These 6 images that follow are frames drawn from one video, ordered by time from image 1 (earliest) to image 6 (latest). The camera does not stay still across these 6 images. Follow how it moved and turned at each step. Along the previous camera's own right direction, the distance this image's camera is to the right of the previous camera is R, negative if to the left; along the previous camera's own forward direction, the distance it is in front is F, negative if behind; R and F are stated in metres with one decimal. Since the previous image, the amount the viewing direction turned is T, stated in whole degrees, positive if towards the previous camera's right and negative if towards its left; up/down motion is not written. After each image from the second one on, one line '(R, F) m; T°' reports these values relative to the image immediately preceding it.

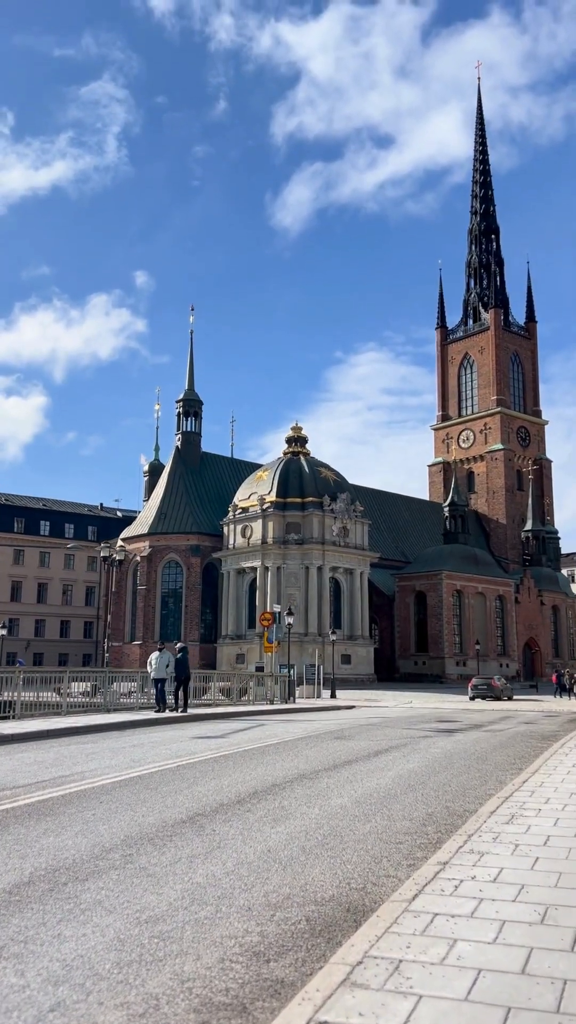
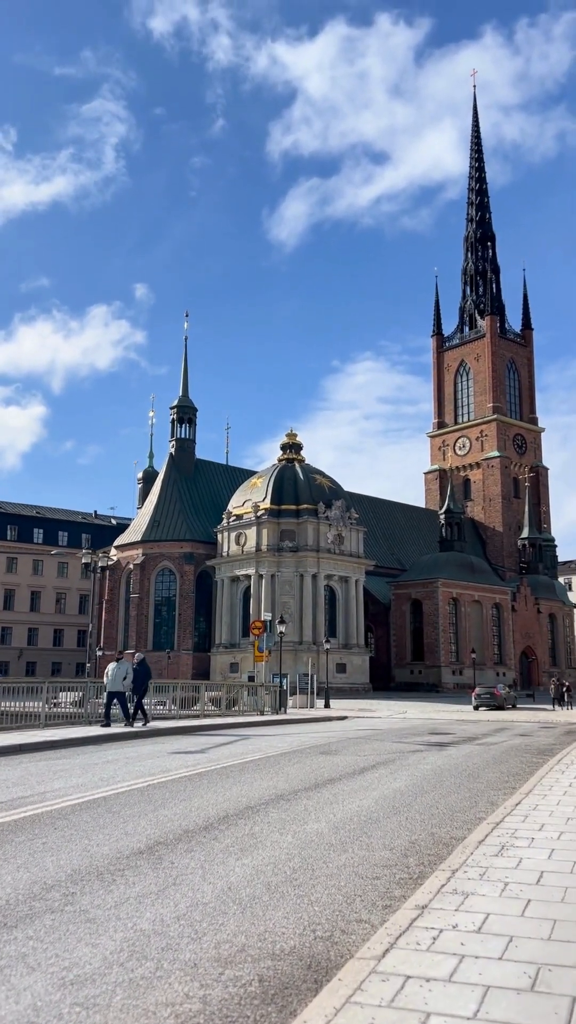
(+0.3, +0.7) m; 0°
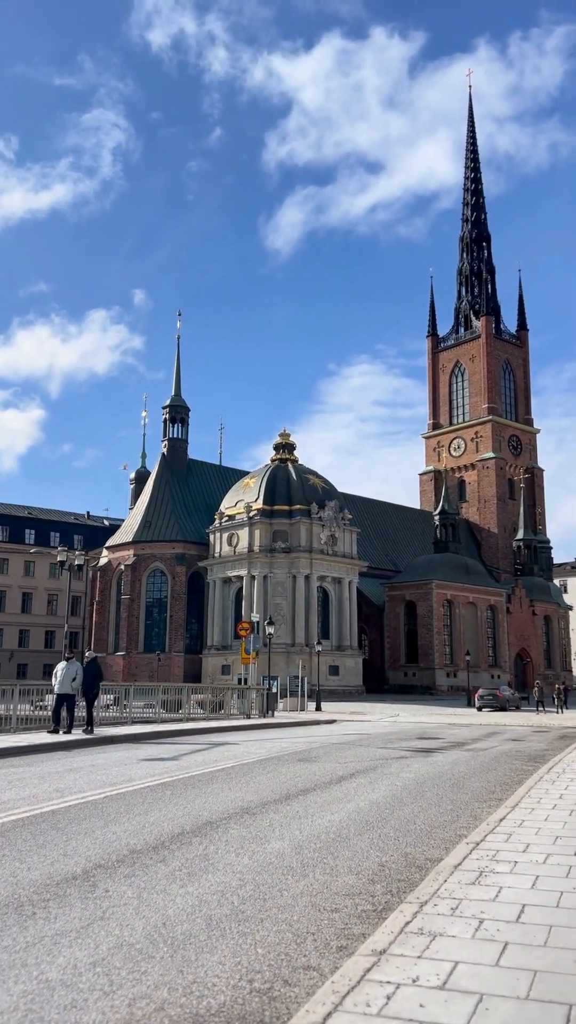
(+0.4, +0.8) m; 0°
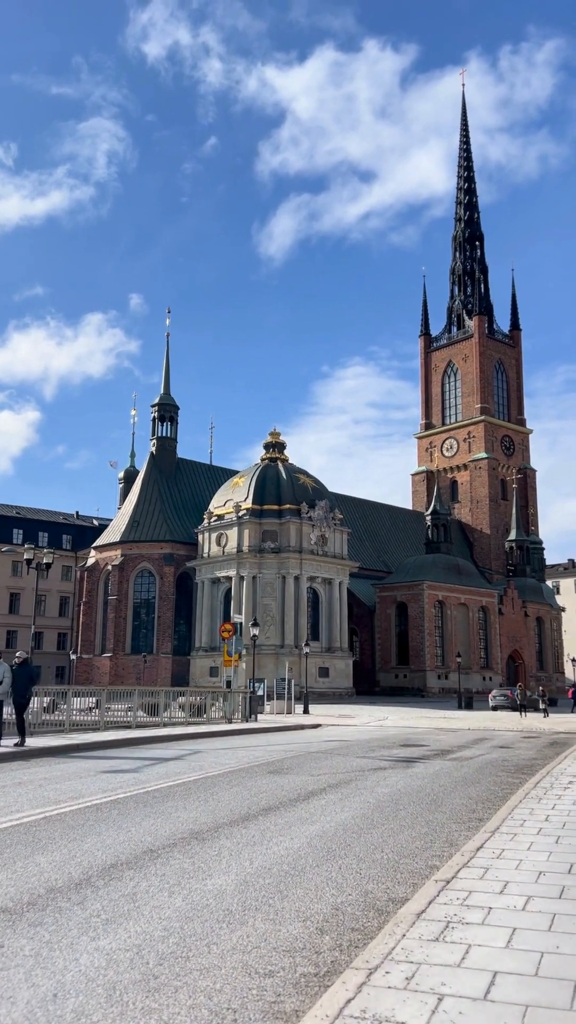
(+0.4, +1.0) m; 0°
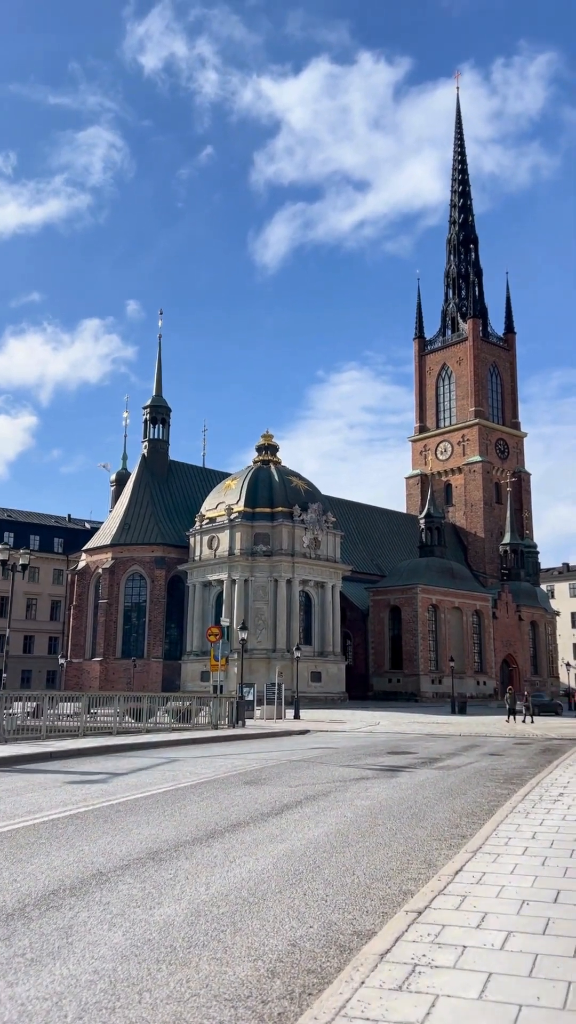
(+0.3, +0.6) m; 0°
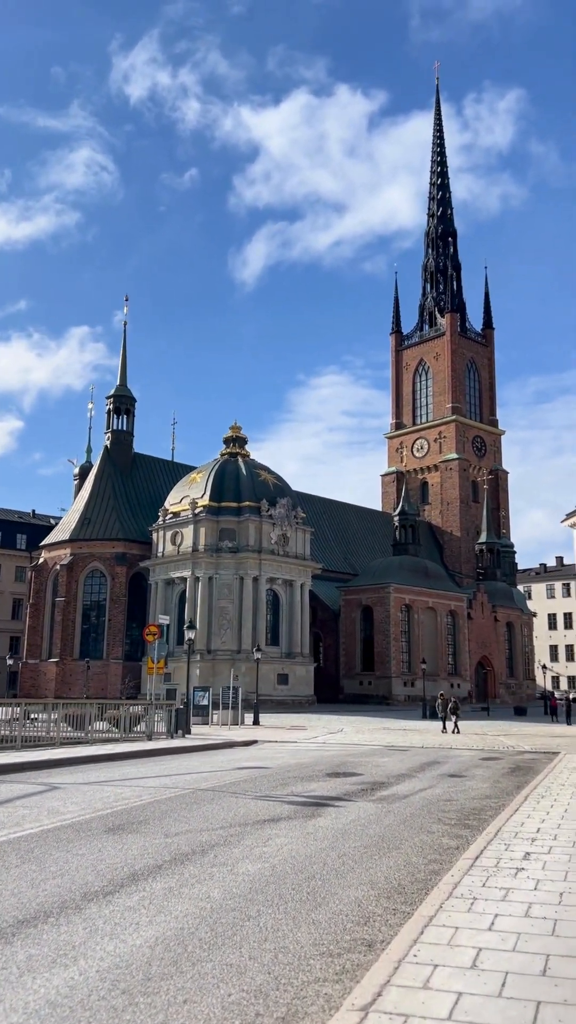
(+1.2, +3.2) m; +1°
